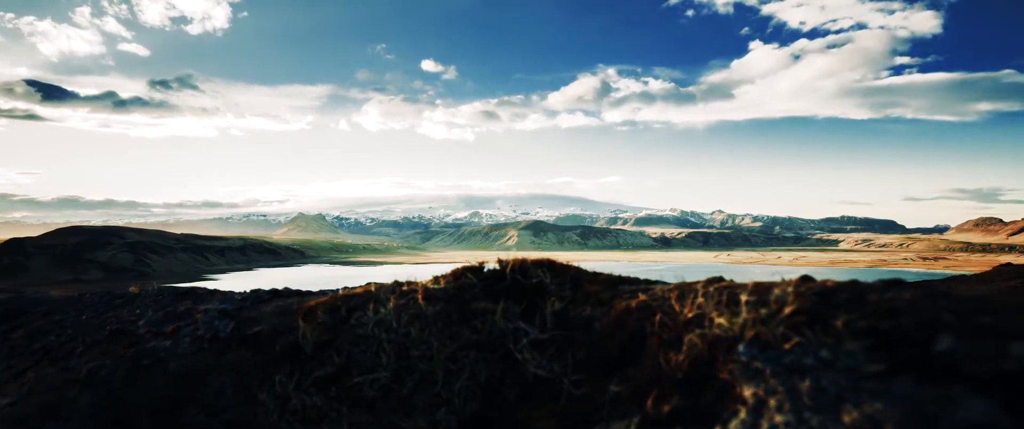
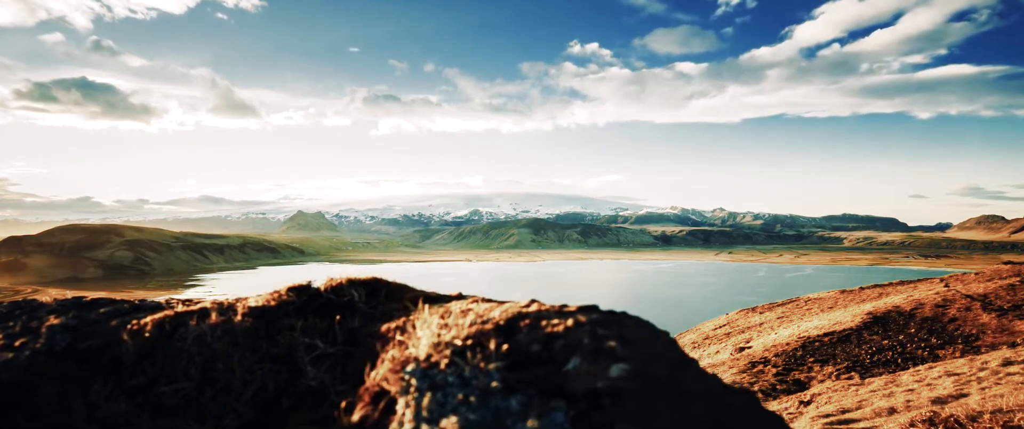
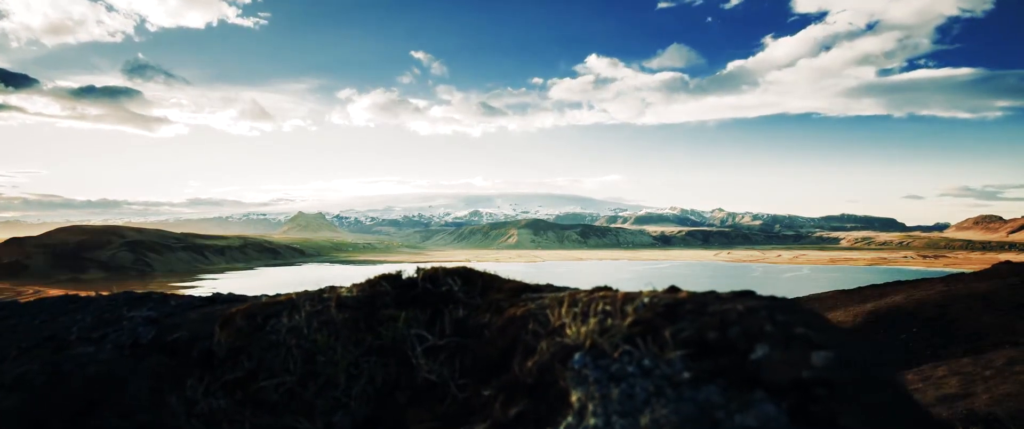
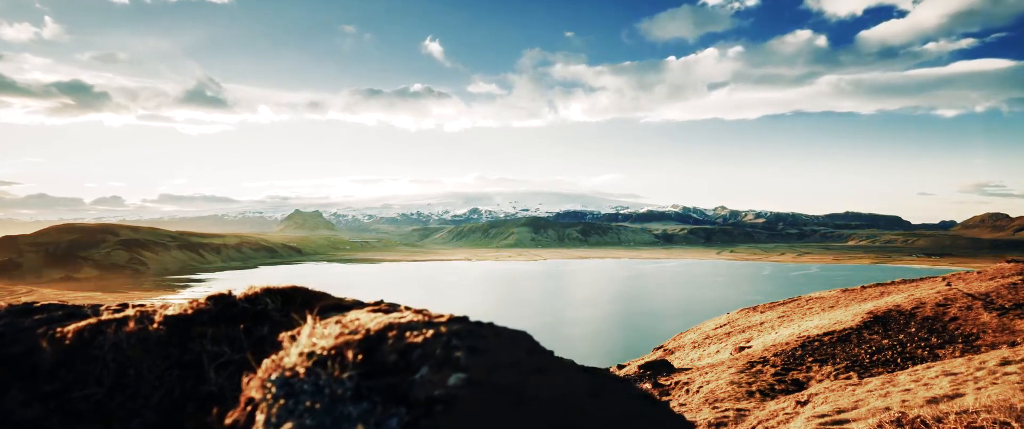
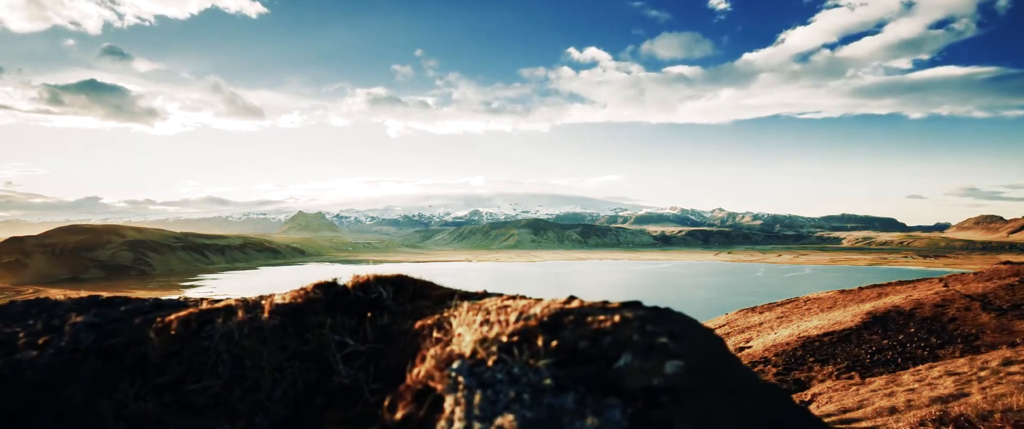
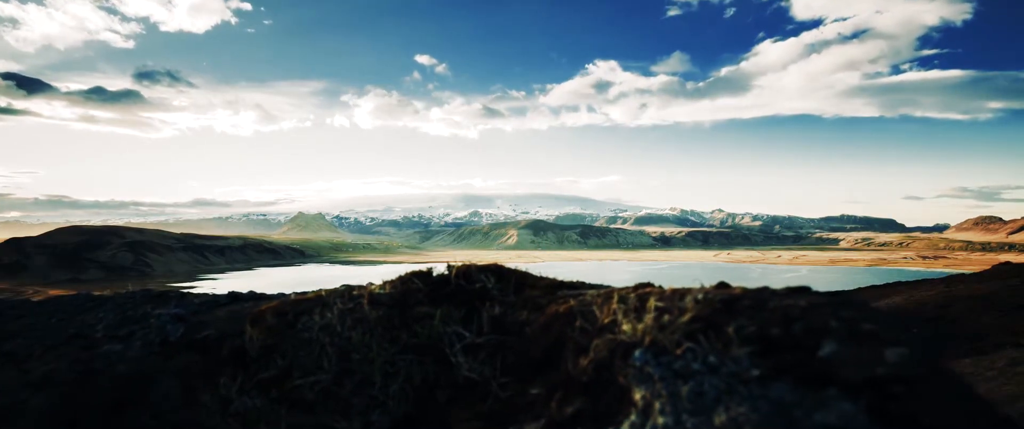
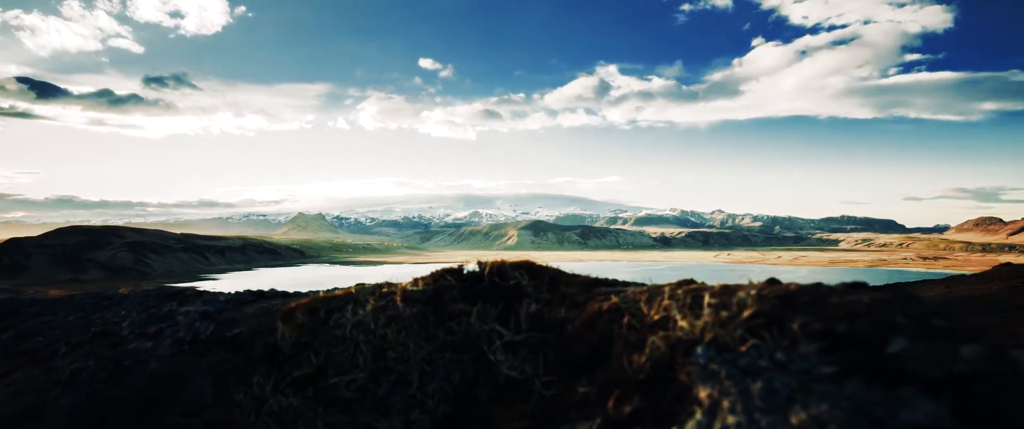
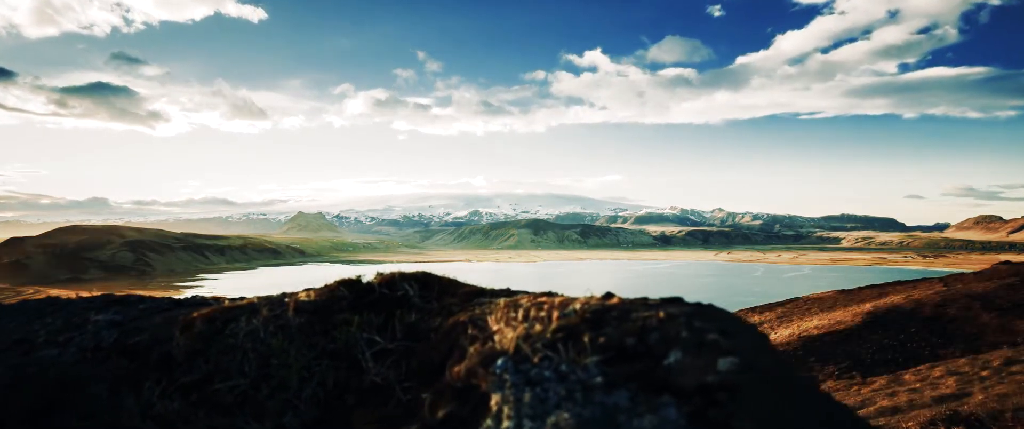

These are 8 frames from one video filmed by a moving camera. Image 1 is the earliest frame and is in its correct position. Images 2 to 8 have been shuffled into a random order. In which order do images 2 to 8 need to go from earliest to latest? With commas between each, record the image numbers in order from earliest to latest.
7, 6, 3, 8, 5, 2, 4
